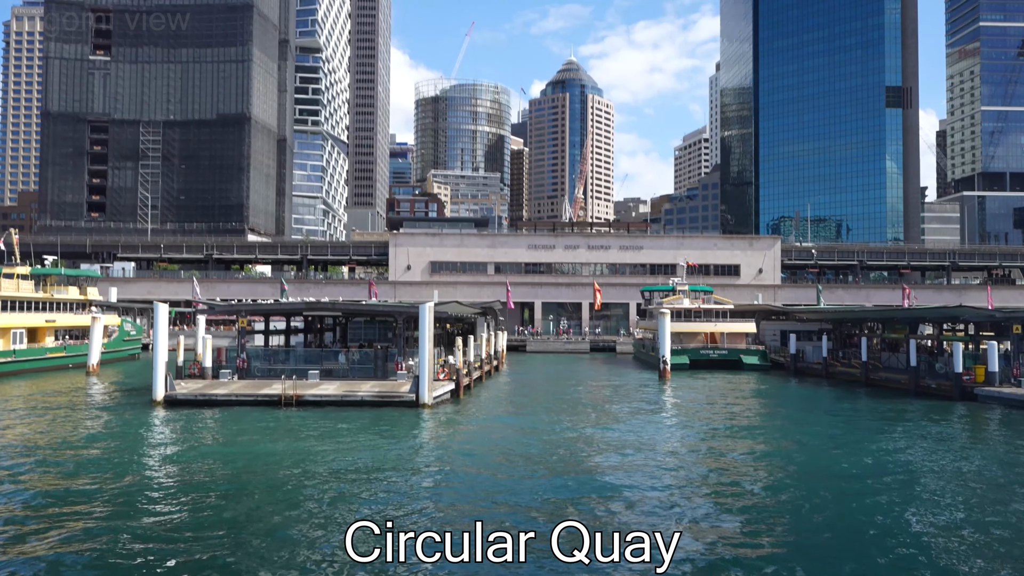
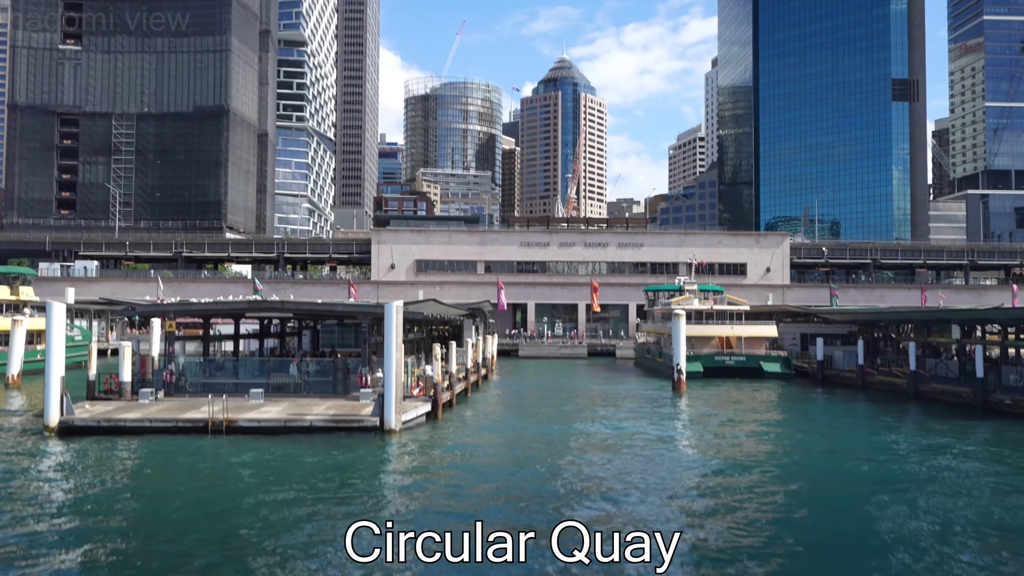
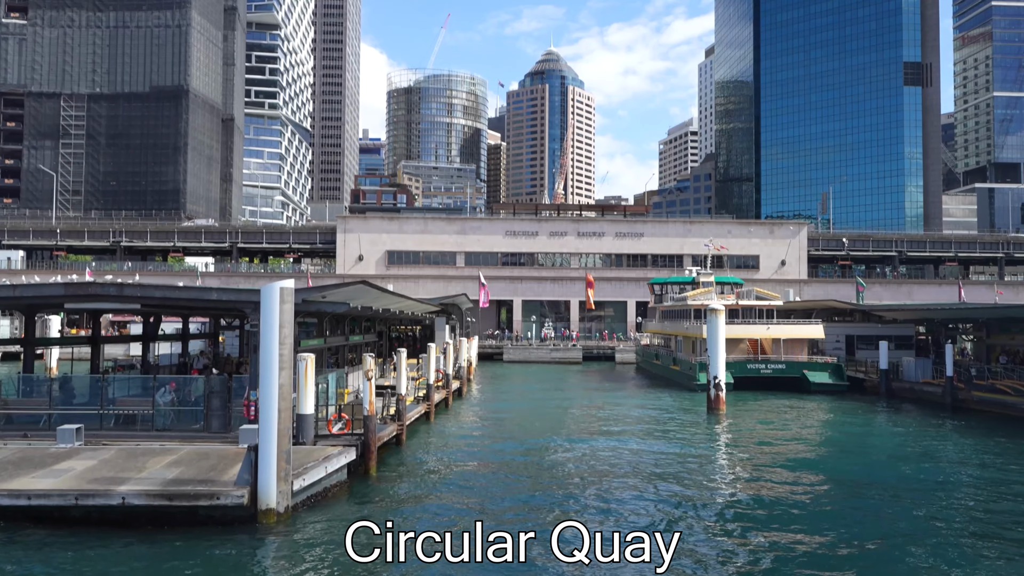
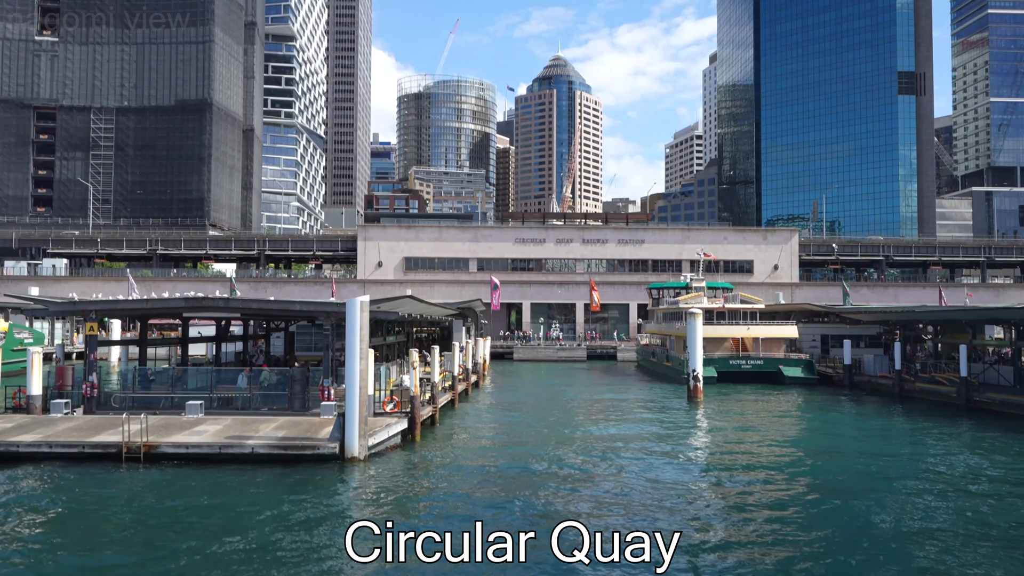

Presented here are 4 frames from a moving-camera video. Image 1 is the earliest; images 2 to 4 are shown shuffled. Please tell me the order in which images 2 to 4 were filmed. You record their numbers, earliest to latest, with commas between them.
2, 4, 3
